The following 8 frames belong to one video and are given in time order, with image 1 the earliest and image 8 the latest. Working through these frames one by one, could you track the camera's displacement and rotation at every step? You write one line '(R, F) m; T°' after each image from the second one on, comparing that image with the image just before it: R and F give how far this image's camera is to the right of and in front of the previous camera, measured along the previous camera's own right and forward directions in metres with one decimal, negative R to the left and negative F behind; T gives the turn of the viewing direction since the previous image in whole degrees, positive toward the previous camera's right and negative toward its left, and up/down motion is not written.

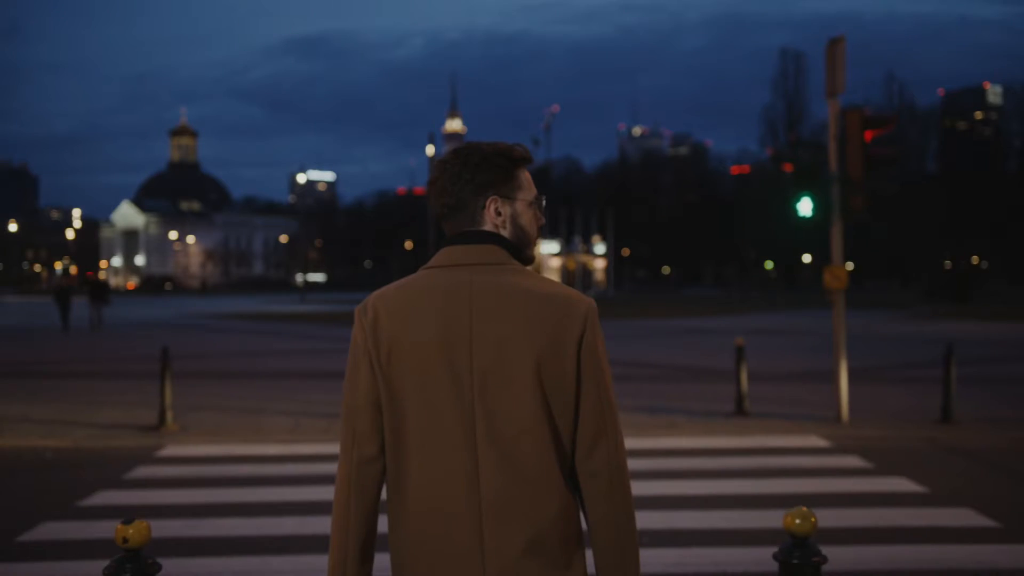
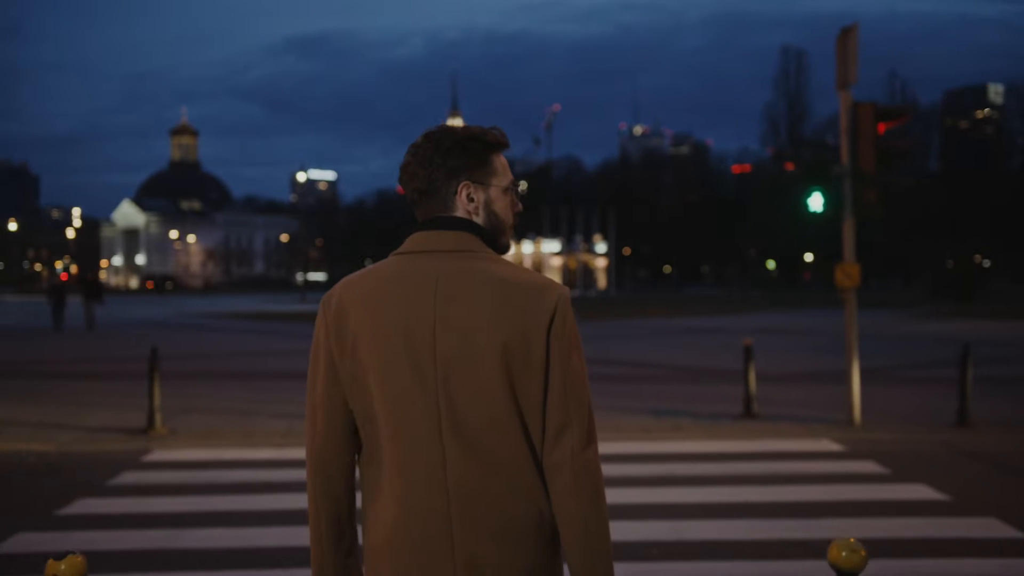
(0.0, +0.4) m; 0°
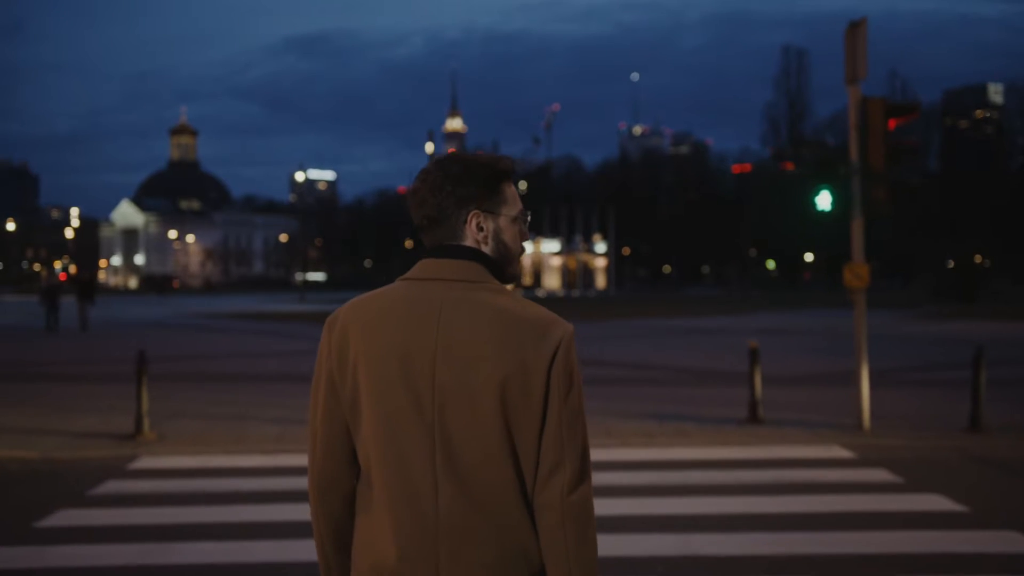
(0.0, +0.4) m; 0°
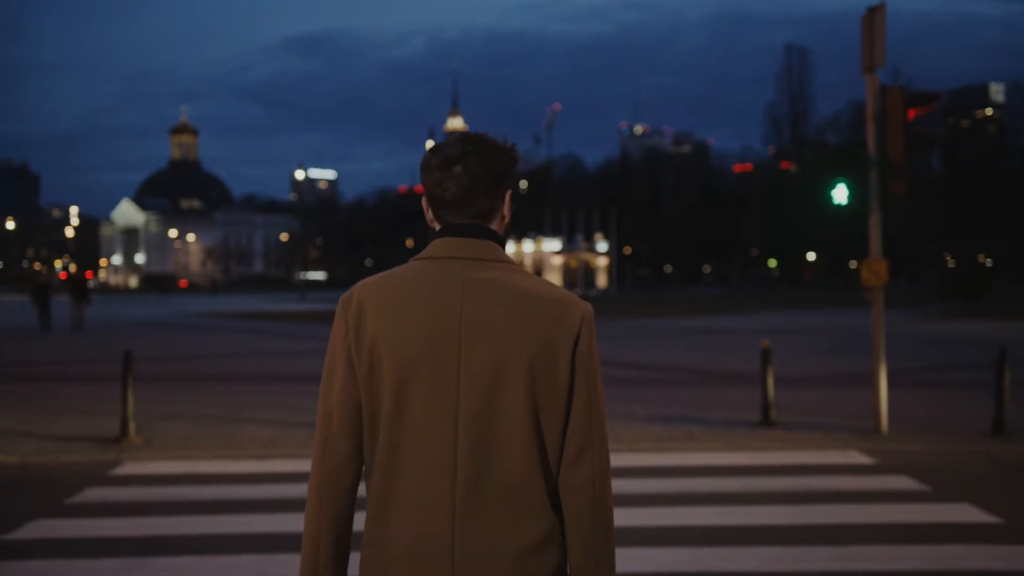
(0.0, +0.5) m; 0°
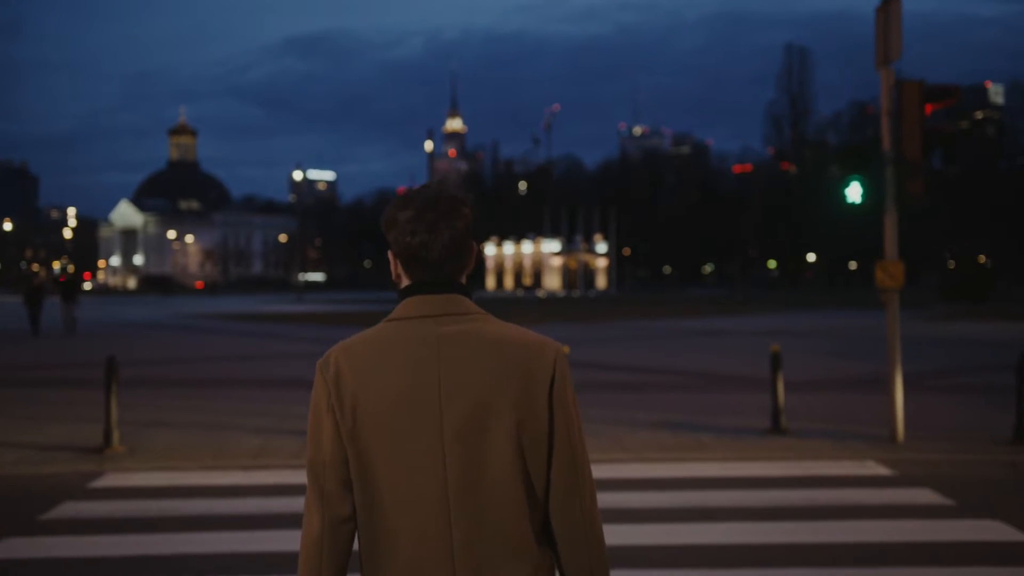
(0.0, +0.5) m; 0°
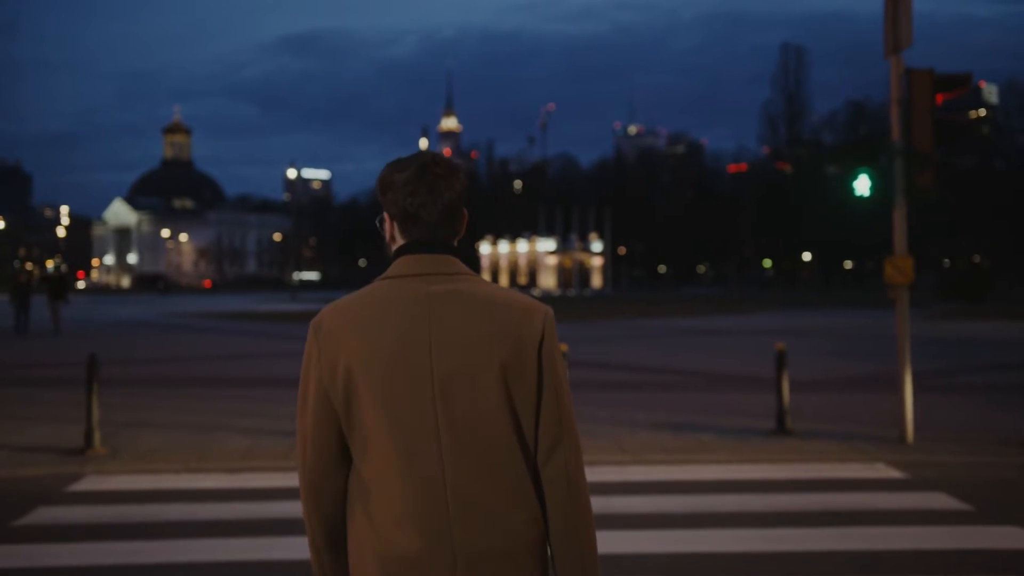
(0.0, +0.4) m; 0°
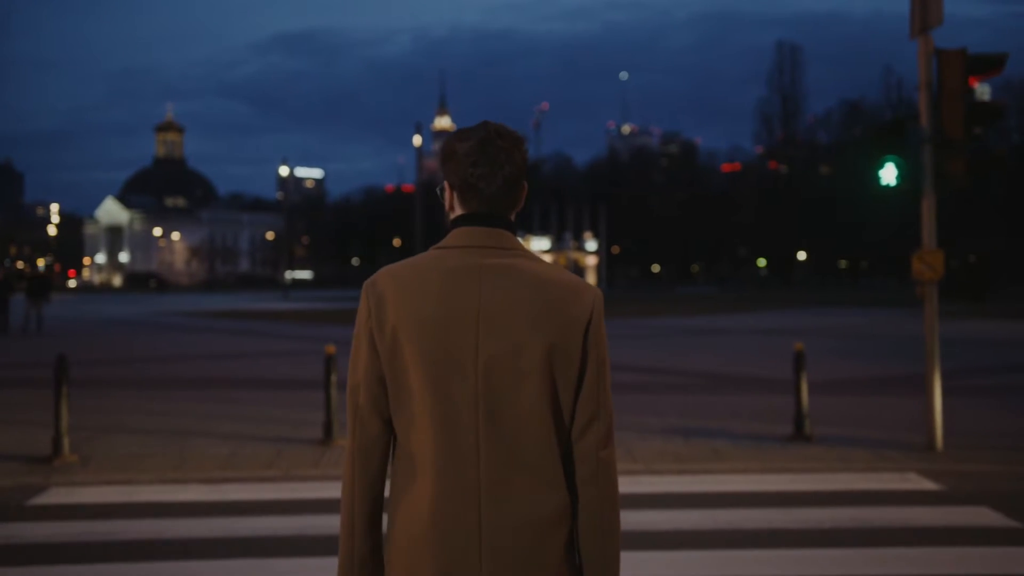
(-0.1, +0.7) m; 0°
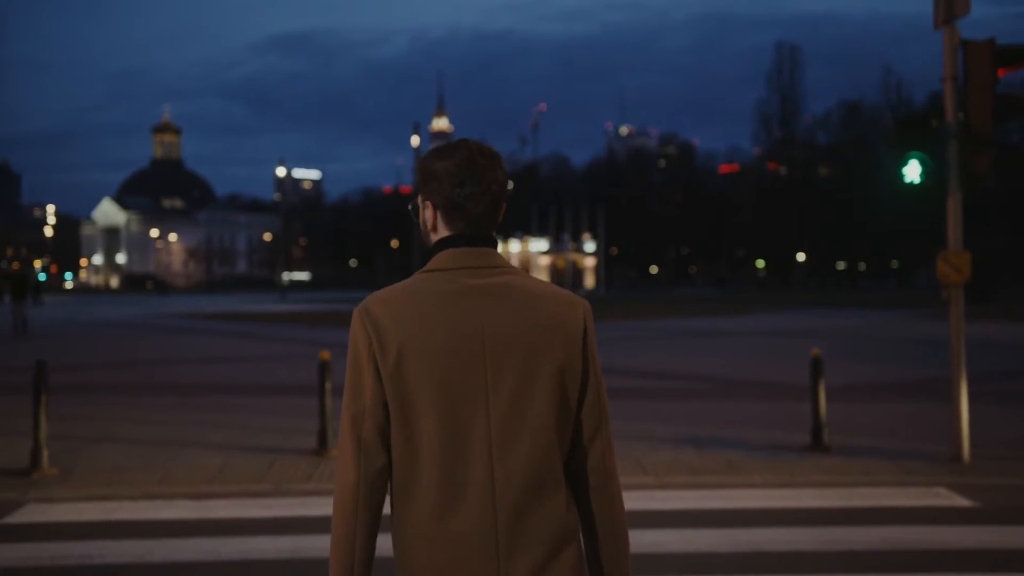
(-0.1, +0.5) m; 0°
